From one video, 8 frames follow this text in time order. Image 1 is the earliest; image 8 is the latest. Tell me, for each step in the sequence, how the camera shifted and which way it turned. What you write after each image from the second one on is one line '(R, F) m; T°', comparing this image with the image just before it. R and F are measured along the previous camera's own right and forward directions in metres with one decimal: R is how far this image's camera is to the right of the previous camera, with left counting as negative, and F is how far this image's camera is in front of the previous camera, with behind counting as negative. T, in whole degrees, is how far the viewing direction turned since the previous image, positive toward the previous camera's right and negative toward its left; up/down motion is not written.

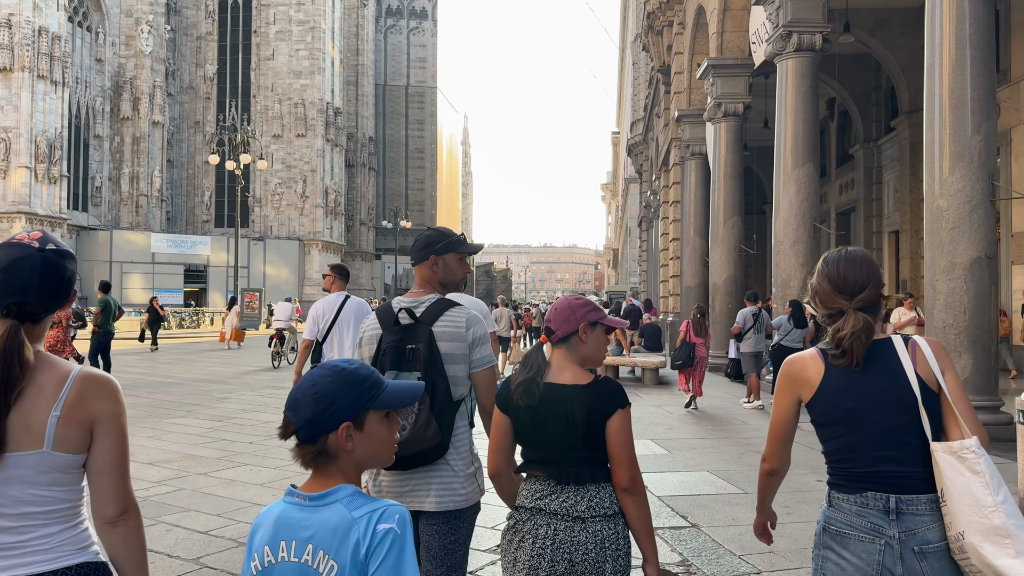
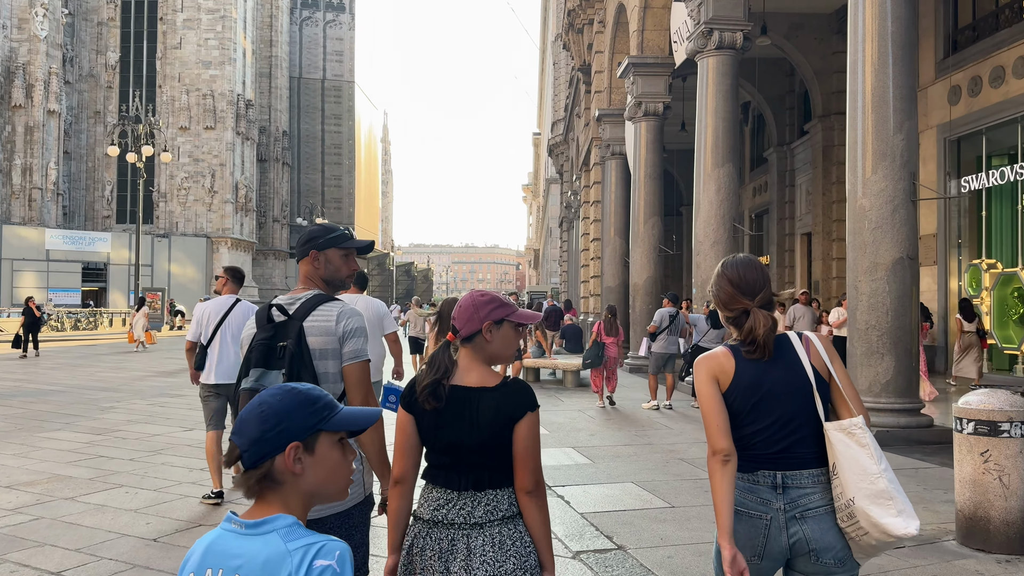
(+0.1, +0.5) m; +6°
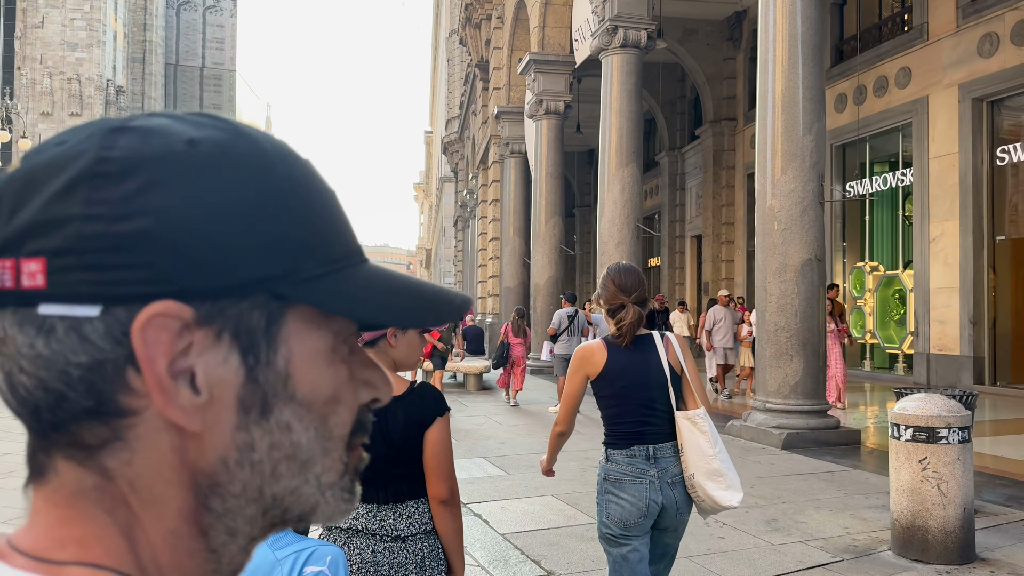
(-0.2, +0.5) m; +8°
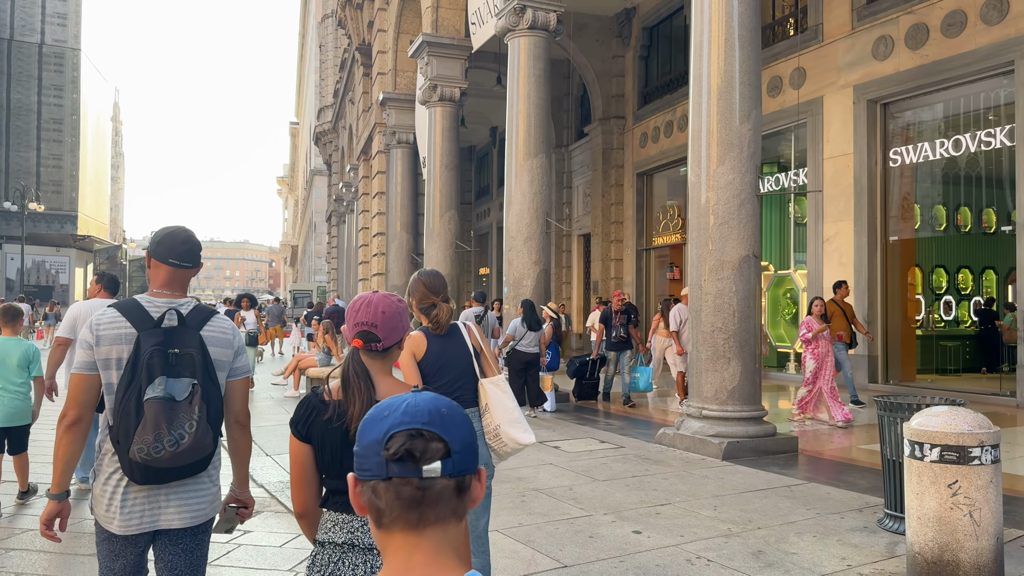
(-0.5, +1.0) m; +9°
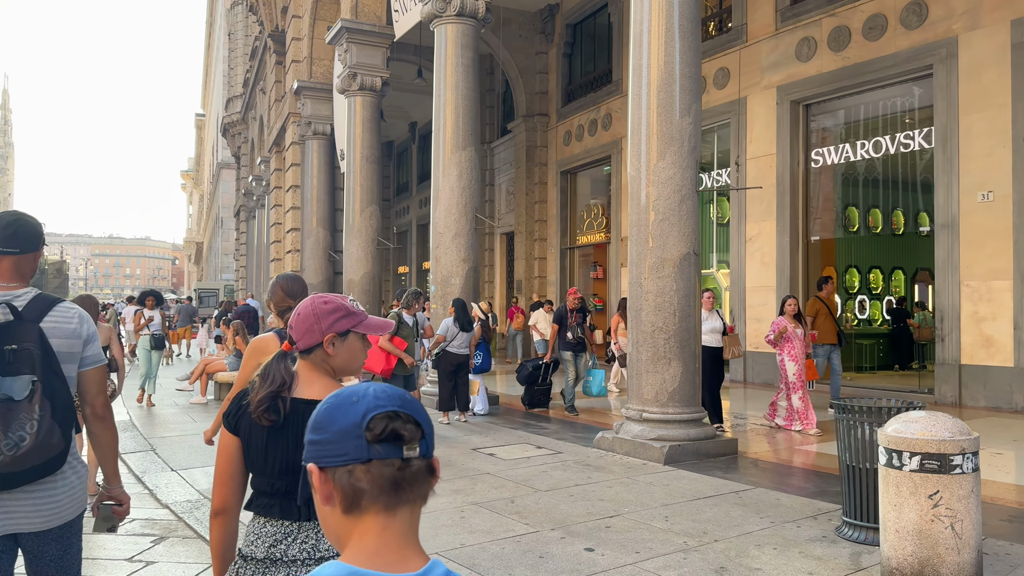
(-0.2, +0.5) m; +6°
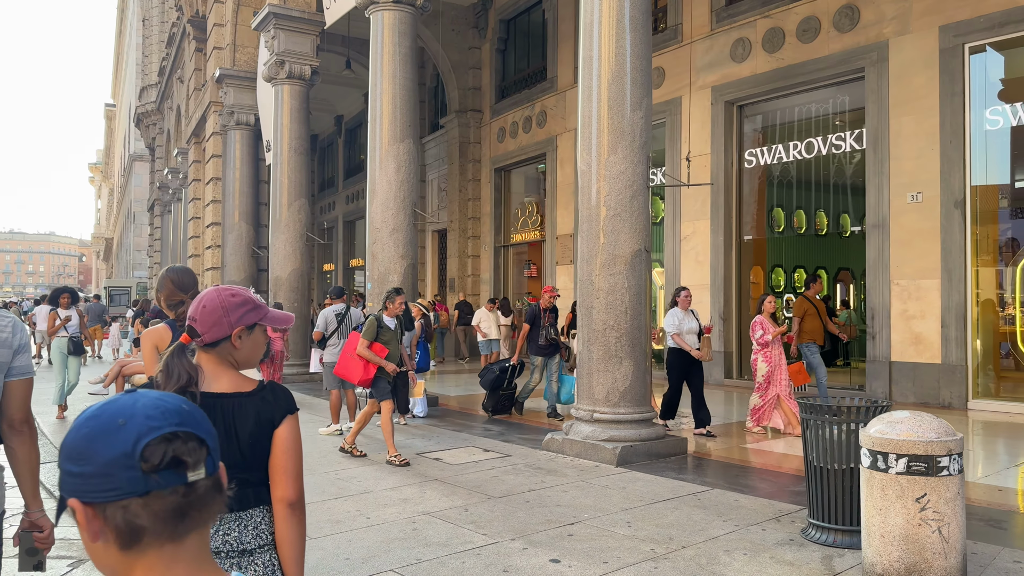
(-0.2, +0.3) m; +5°
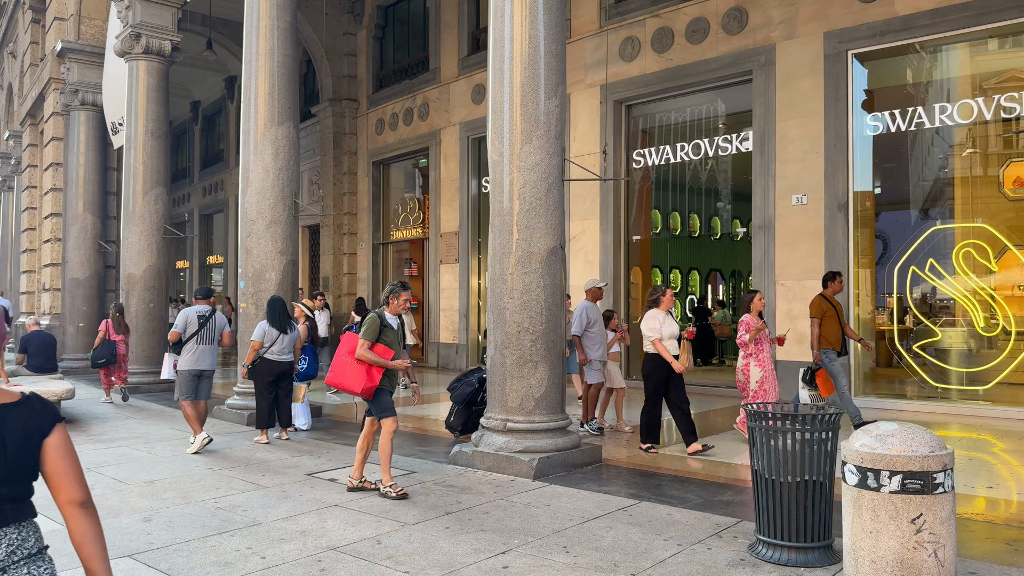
(-0.3, +0.6) m; +10°
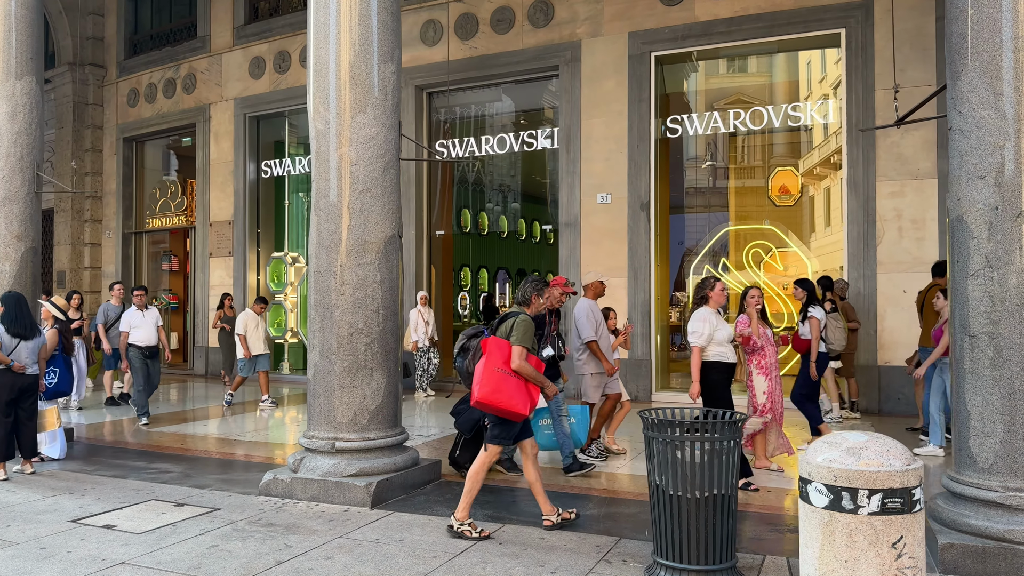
(-0.5, +0.9) m; +17°
